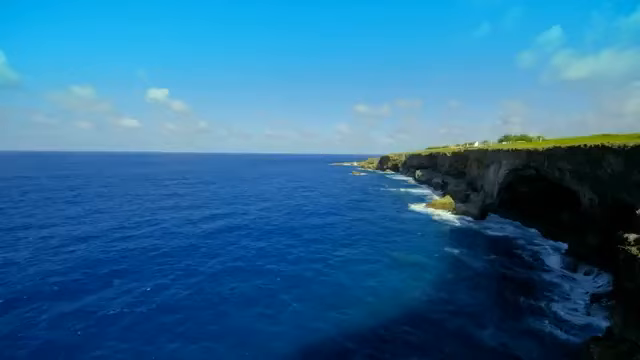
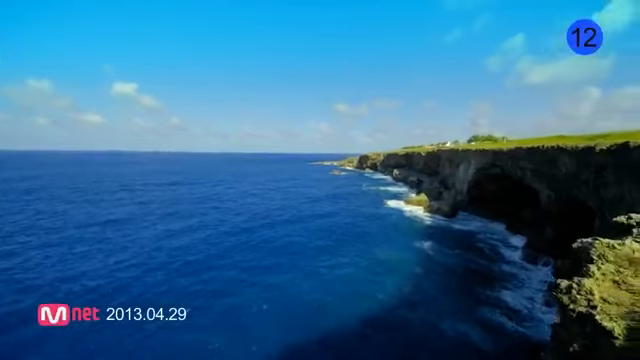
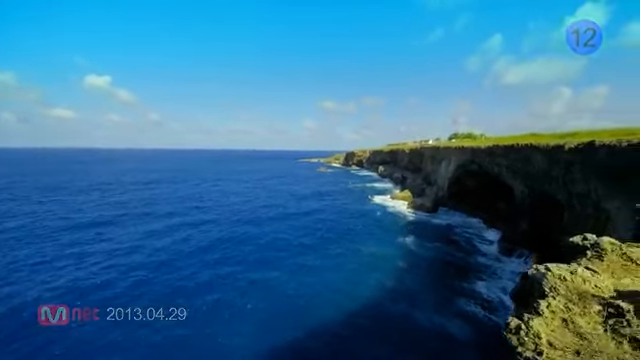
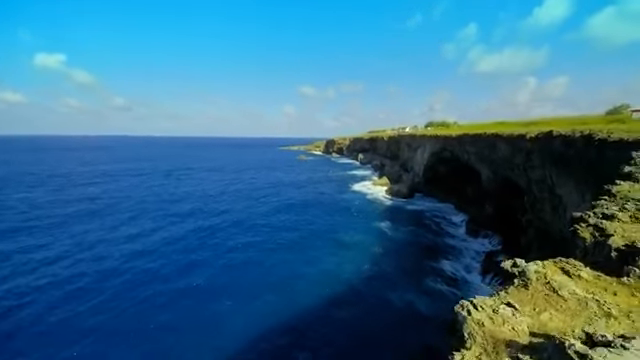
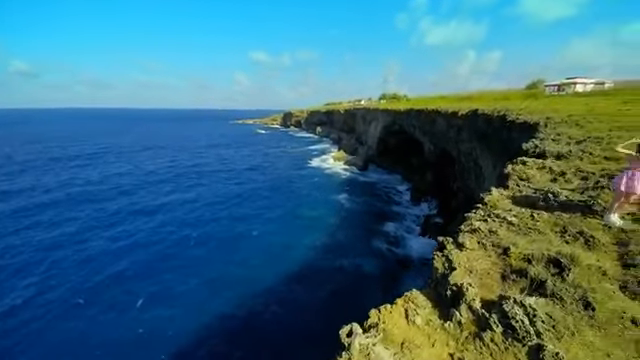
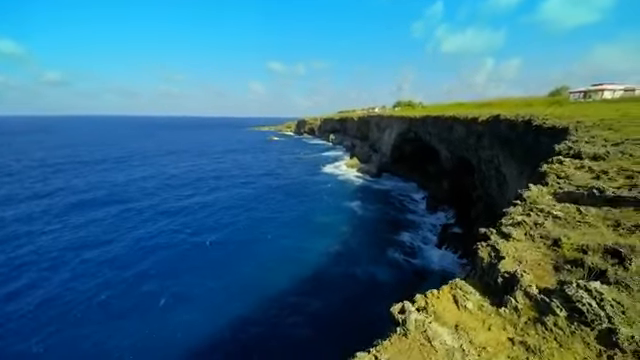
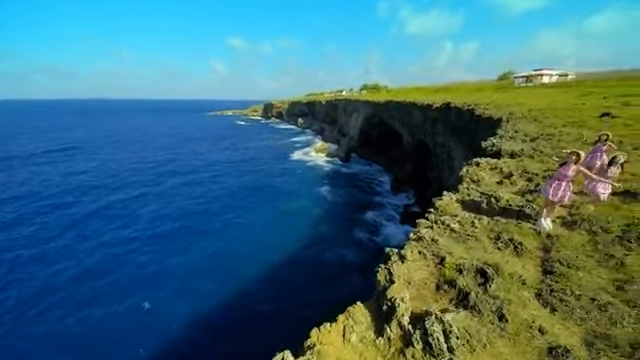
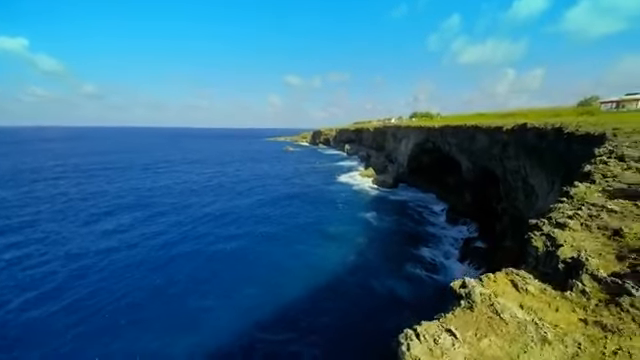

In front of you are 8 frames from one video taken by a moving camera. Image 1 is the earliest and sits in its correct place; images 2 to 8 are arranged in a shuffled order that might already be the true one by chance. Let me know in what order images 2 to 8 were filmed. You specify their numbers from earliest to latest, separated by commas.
2, 3, 4, 8, 6, 5, 7
